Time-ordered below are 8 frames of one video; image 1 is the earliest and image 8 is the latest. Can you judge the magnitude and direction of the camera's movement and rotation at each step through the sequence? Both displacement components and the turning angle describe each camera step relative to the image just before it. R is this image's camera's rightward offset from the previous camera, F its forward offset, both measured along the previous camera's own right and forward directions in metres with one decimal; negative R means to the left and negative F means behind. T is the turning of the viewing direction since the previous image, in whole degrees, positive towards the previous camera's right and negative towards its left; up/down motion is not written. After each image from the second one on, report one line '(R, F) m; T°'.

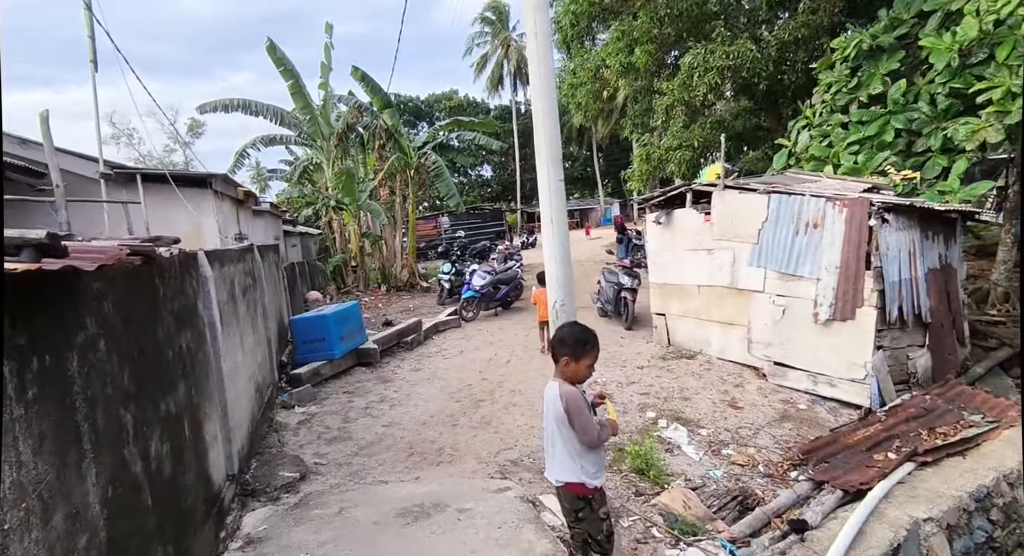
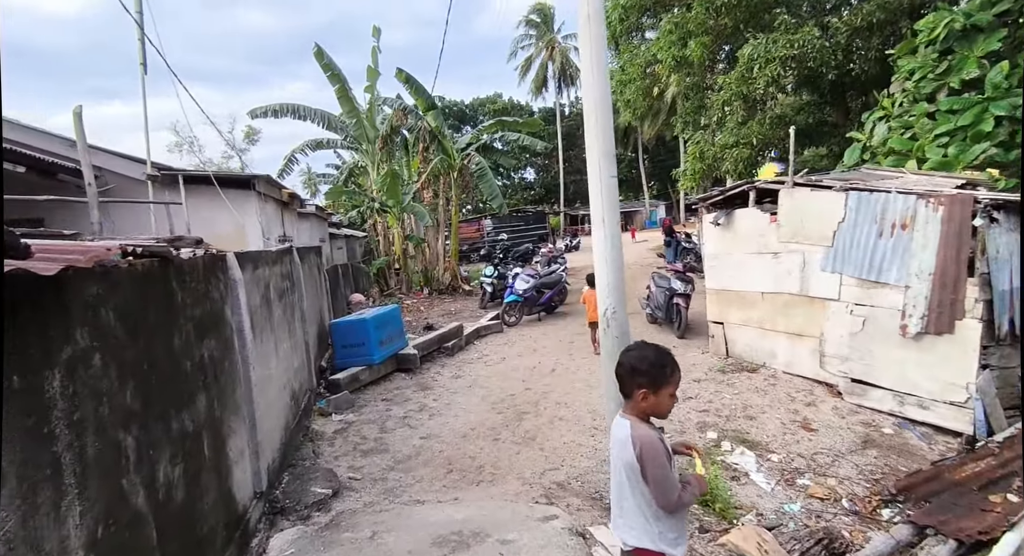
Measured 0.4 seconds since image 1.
(0.0, +0.3) m; -5°
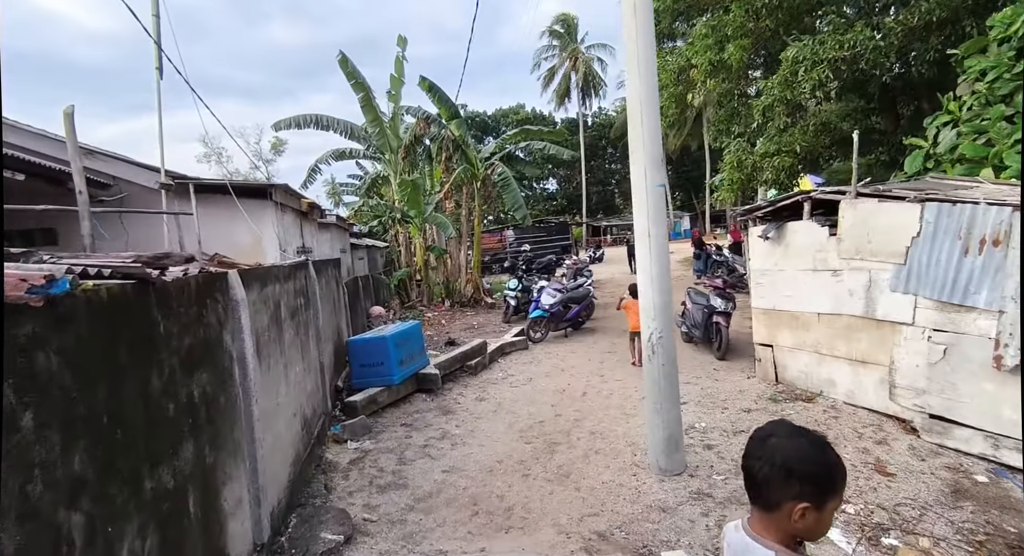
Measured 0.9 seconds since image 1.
(-0.1, +0.4) m; -2°
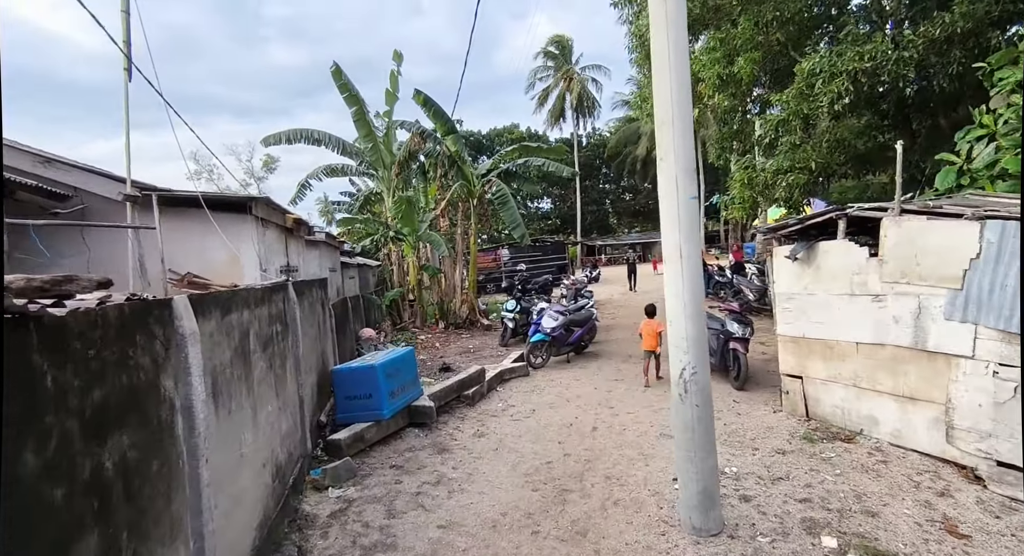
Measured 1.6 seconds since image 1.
(-0.1, +0.5) m; +1°
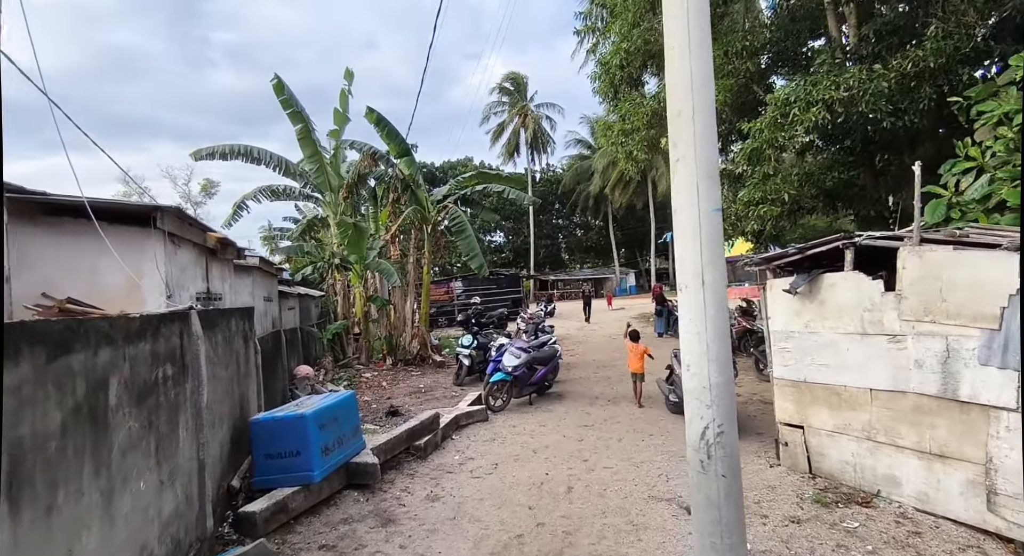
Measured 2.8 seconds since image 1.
(-0.1, +0.7) m; +5°
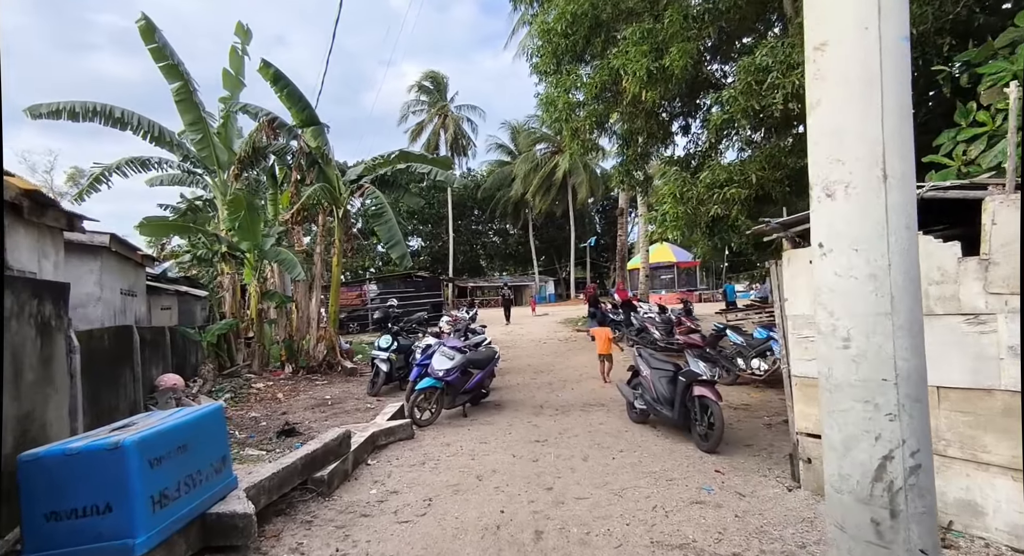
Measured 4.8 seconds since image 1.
(-0.2, +1.3) m; +9°
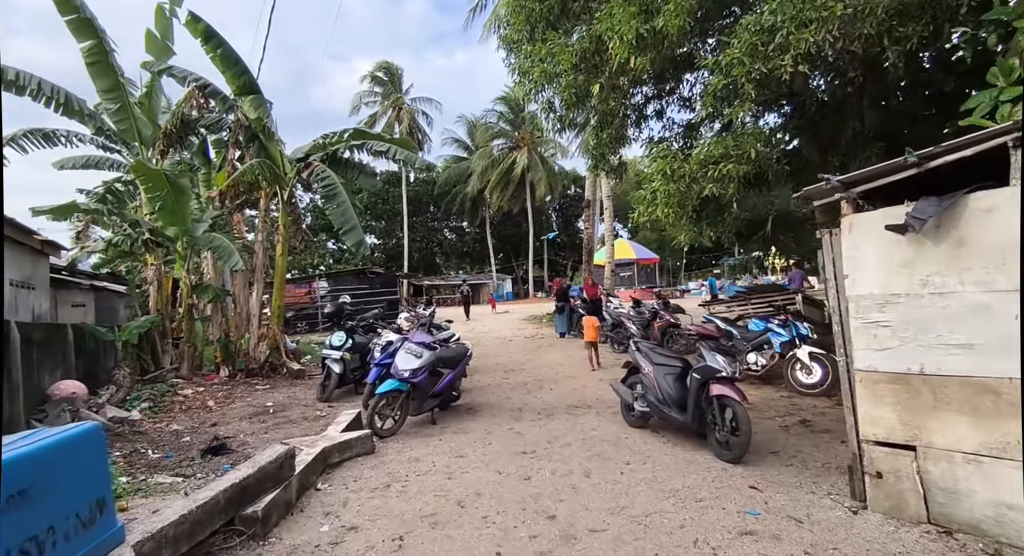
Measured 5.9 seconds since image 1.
(-0.2, +0.8) m; +5°
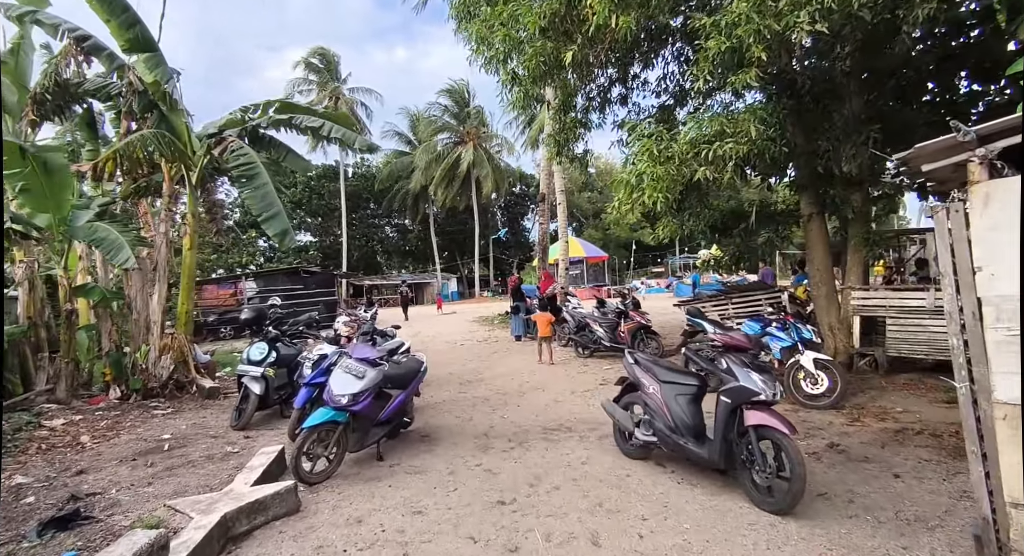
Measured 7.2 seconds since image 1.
(-0.2, +1.0) m; +6°
